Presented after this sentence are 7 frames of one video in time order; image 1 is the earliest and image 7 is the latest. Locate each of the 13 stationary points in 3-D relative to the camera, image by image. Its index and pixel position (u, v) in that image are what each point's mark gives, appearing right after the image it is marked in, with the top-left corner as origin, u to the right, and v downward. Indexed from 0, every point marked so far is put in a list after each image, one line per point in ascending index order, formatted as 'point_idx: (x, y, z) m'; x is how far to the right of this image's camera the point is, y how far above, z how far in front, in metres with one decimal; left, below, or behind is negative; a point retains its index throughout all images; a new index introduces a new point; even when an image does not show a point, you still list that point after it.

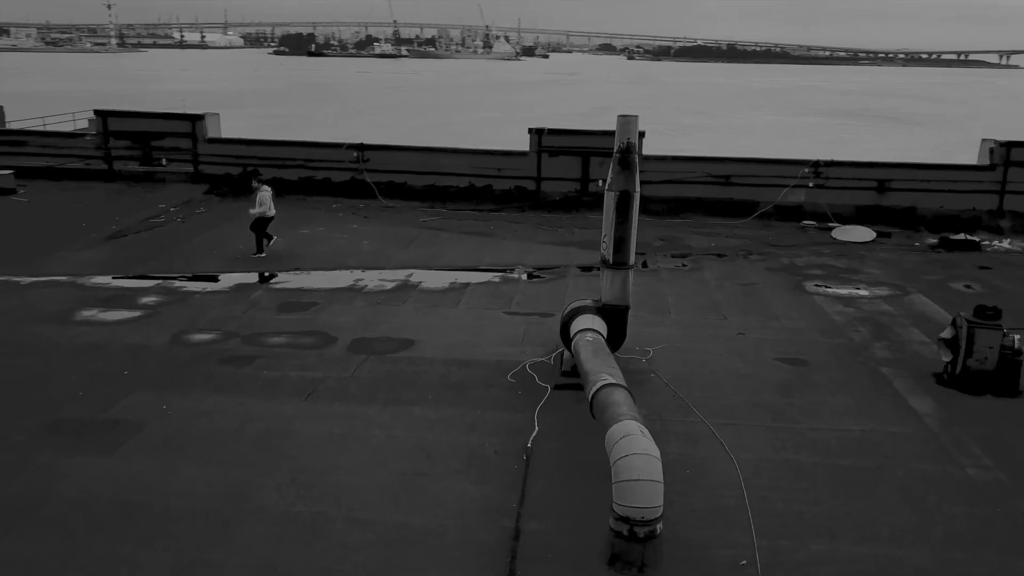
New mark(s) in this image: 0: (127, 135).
0: (-8.3, +3.4, +17.8) m
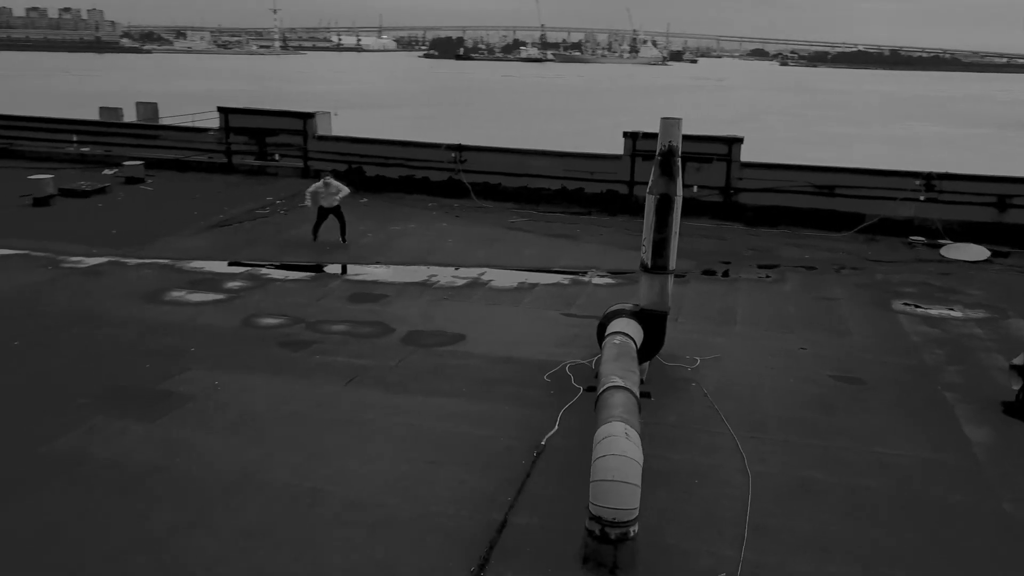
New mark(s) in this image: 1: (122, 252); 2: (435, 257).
0: (-6.1, +3.8, +19.0) m
1: (-5.4, +0.5, +11.1) m
2: (-1.2, +0.5, +12.7) m
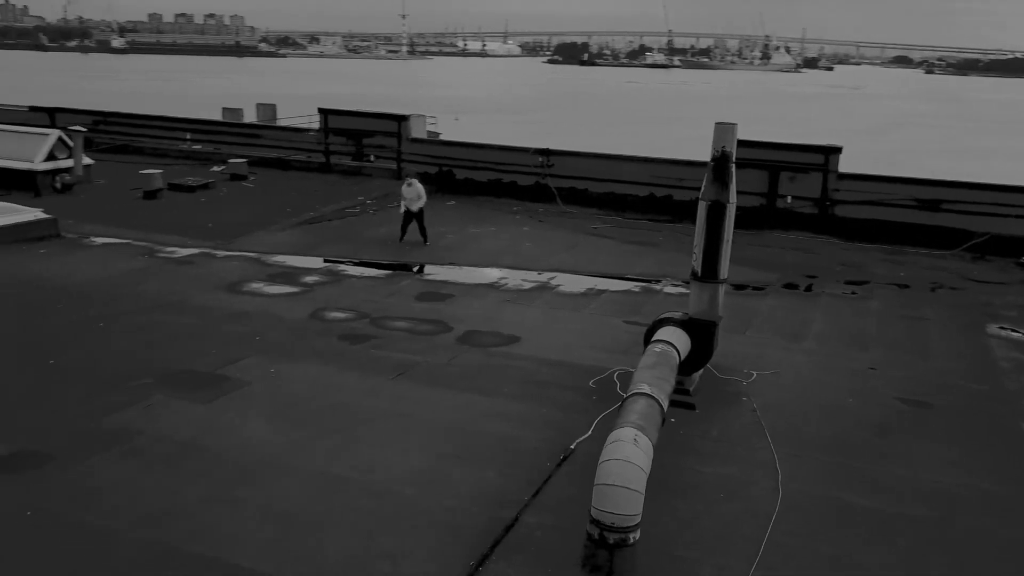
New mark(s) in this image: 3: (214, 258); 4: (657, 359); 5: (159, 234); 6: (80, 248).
0: (-4.0, +3.9, +19.7) m
1: (-4.4, +0.6, +11.8) m
2: (0.0, +0.4, +12.9) m
3: (-4.0, +0.4, +10.9) m
4: (+1.1, -0.5, +5.8) m
5: (-5.3, +0.8, +12.0) m
6: (-5.7, +0.5, +10.6) m
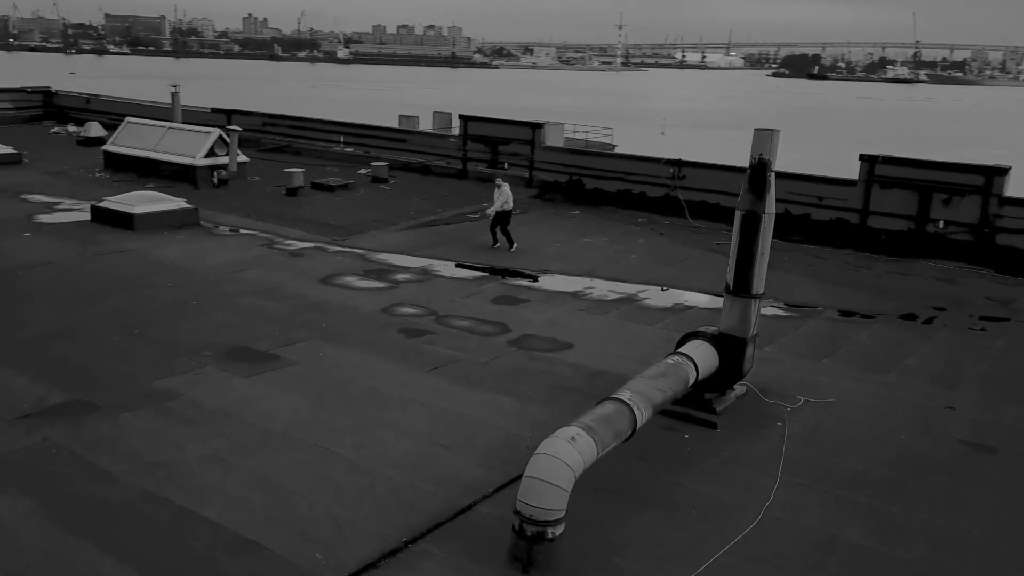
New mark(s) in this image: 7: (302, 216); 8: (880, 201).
0: (-0.7, +3.8, +20.4) m
1: (-2.9, +0.8, +12.8) m
2: (+1.6, +0.3, +12.9) m
3: (-2.7, +0.5, +11.8) m
4: (+1.1, -0.6, +5.8) m
5: (-3.7, +1.0, +13.2) m
6: (-4.4, +0.8, +11.9) m
7: (-3.7, +1.2, +14.3) m
8: (+7.6, +1.8, +16.0) m
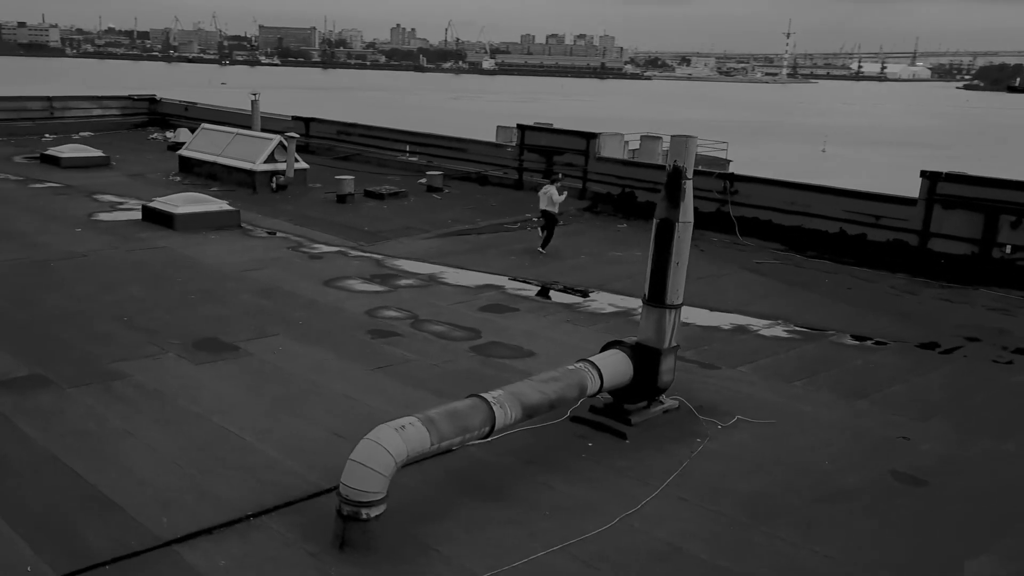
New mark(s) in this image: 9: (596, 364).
0: (+0.7, +3.6, +20.8) m
1: (-2.6, +0.7, +13.5) m
2: (+1.8, +0.1, +13.0) m
3: (-2.6, +0.5, +12.5) m
4: (+0.4, -0.7, +6.1) m
5: (-3.4, +1.0, +14.0) m
6: (-4.2, +0.8, +12.8) m
7: (-3.2, +1.2, +15.1) m
8: (+8.2, +1.3, +15.2) m
9: (+0.7, -0.6, +6.4) m
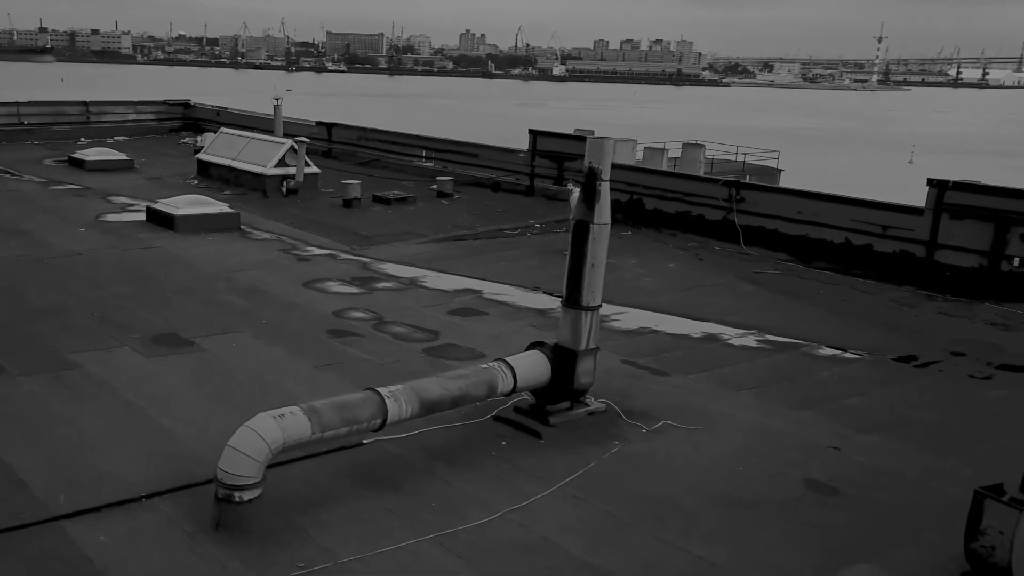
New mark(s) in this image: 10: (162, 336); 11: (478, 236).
0: (+1.0, +3.4, +21.1) m
1: (-2.8, +0.7, +13.9) m
2: (+1.6, -0.1, +13.2) m
3: (-2.9, +0.5, +12.9) m
4: (-0.3, -0.7, +6.3) m
5: (-3.5, +1.0, +14.5) m
6: (-4.5, +0.8, +13.3) m
7: (-3.3, +1.2, +15.6) m
8: (+8.1, +1.0, +15.0) m
9: (0.0, -0.6, +6.6) m
10: (-3.5, -0.5, +8.1) m
11: (-0.7, +1.0, +16.1) m
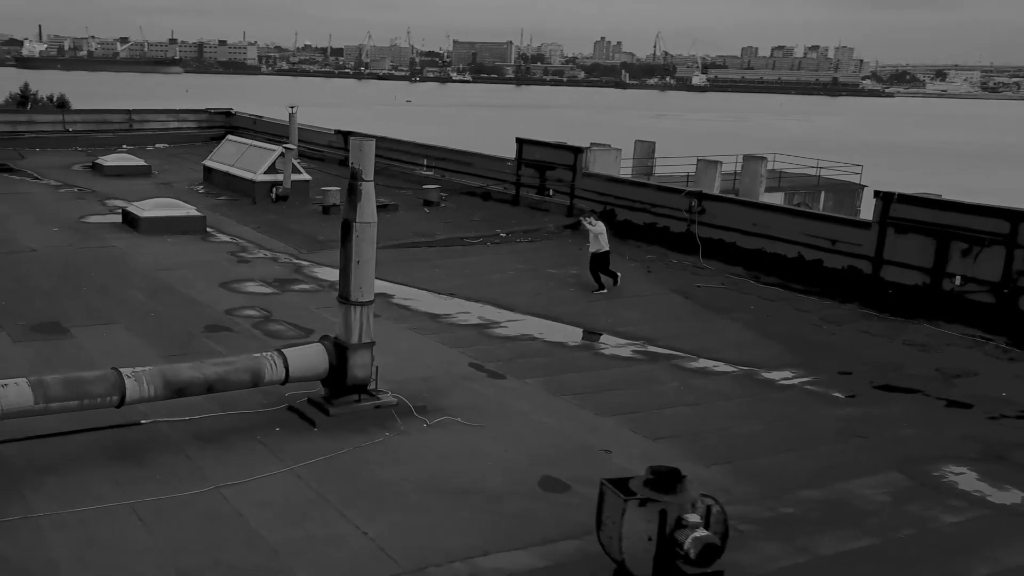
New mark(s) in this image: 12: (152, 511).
0: (+0.7, +3.2, +21.7) m
1: (-3.9, +0.7, +15.1) m
2: (+0.3, -0.2, +13.8) m
3: (-4.1, +0.5, +14.1) m
4: (-2.4, -0.7, +7.2) m
5: (-4.6, +1.0, +15.7) m
6: (-5.7, +0.8, +14.6) m
7: (-4.2, +1.2, +16.7) m
8: (+7.0, +0.7, +14.8) m
9: (-2.1, -0.7, +7.4) m
10: (-5.4, -0.4, +9.3) m
11: (-1.6, +0.9, +17.0) m
12: (-2.5, -1.6, +5.9) m
